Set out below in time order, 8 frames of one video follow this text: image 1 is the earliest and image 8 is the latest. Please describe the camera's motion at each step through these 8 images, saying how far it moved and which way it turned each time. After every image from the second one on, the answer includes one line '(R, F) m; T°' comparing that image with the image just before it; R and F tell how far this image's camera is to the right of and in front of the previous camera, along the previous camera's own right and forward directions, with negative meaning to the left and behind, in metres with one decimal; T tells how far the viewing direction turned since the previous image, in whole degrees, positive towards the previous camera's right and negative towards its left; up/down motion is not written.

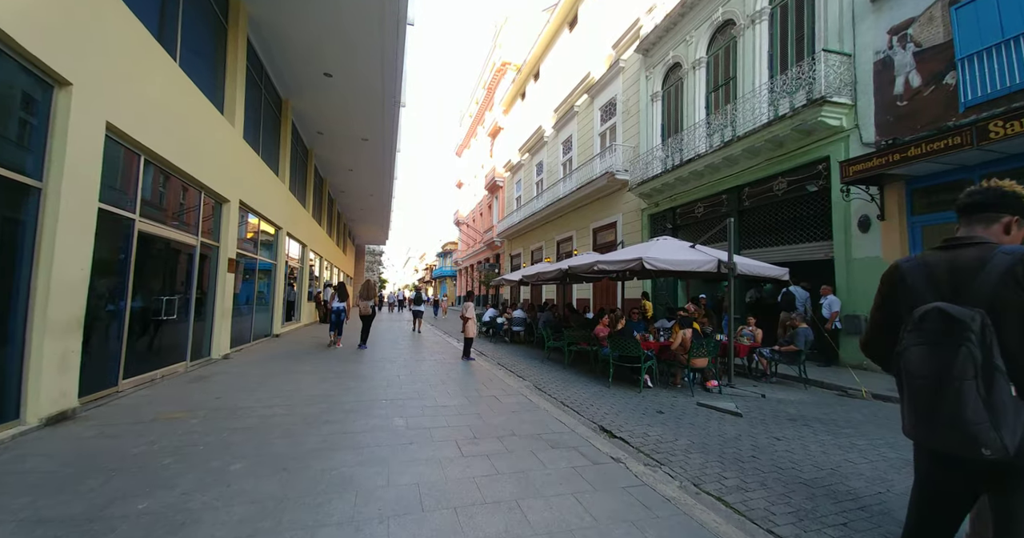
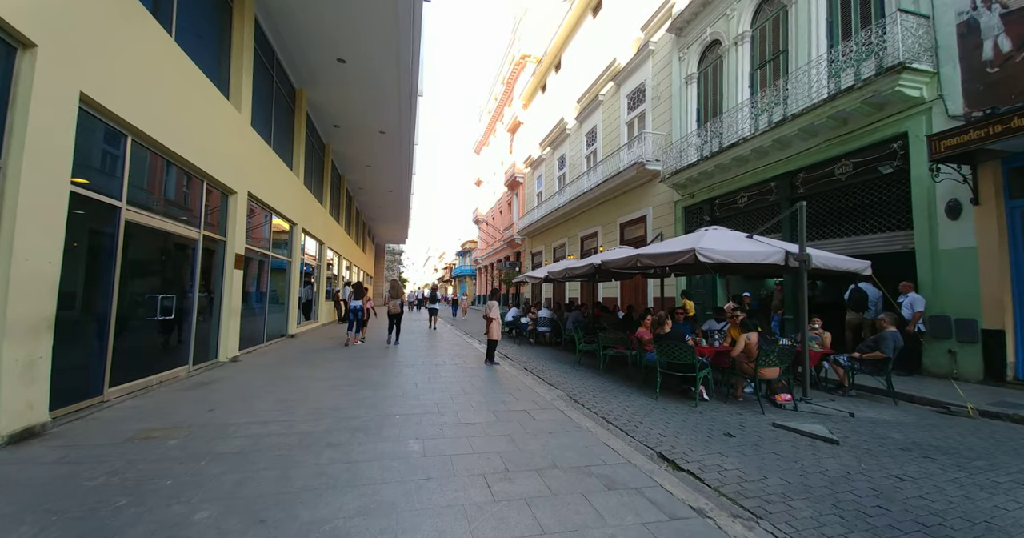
(-0.2, +0.8) m; -3°
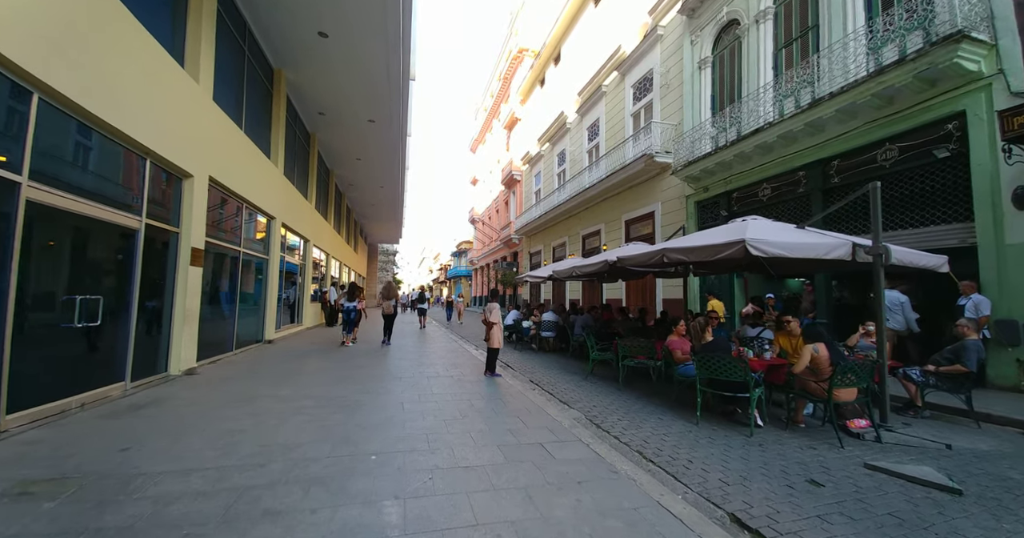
(-0.1, +1.0) m; +1°
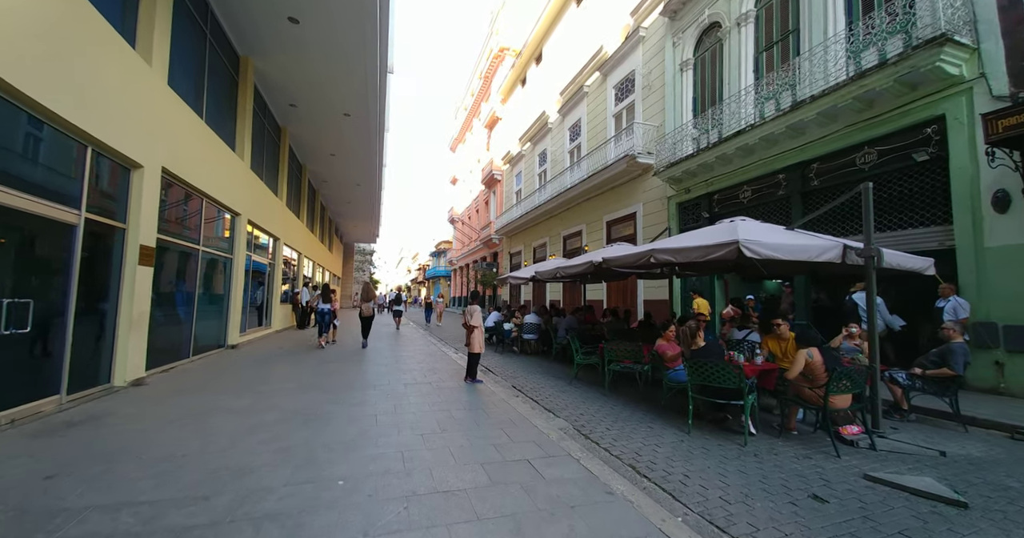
(0.0, +0.3) m; +3°
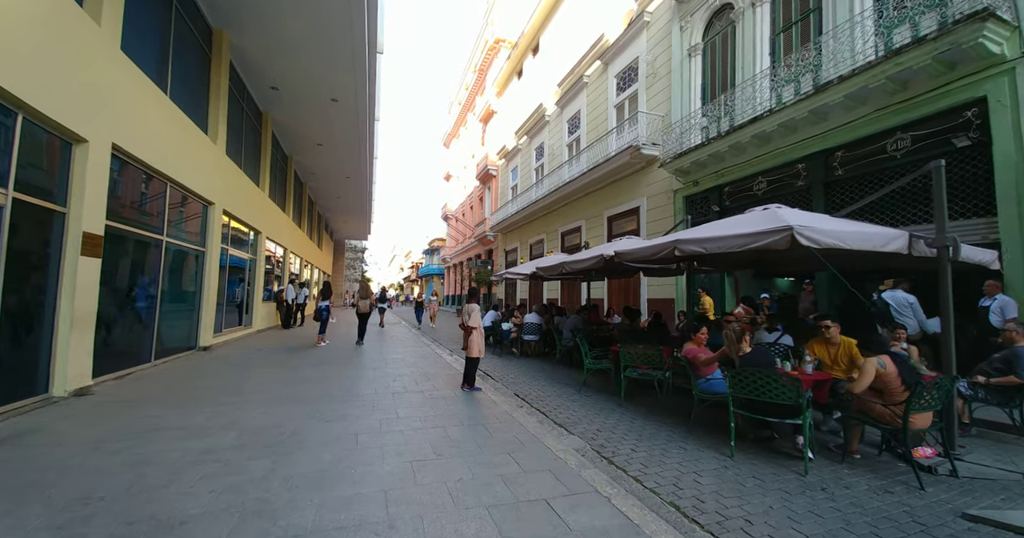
(-0.1, +0.7) m; +1°
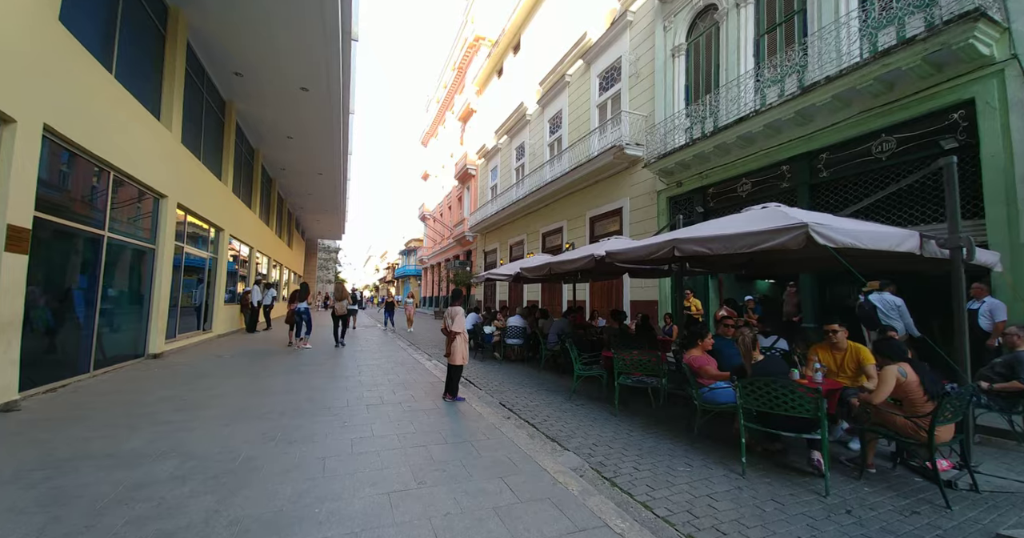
(-0.1, +0.4) m; +3°
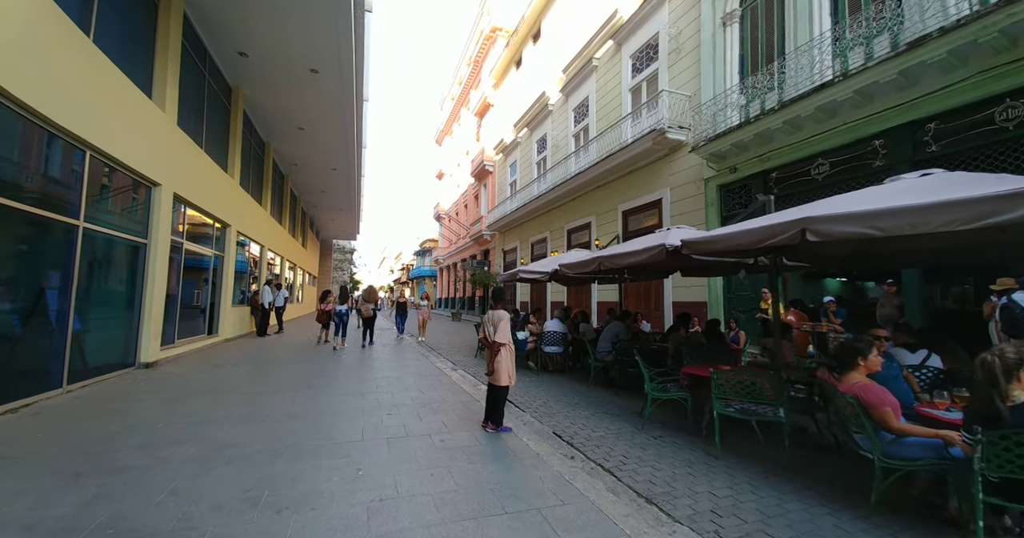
(-0.4, +1.1) m; -2°
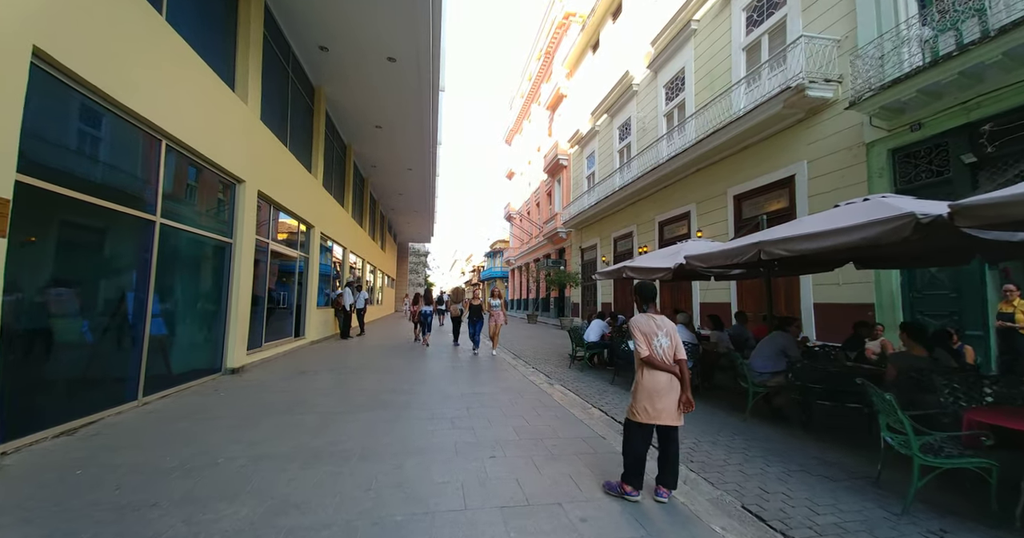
(-0.6, +1.3) m; -9°
